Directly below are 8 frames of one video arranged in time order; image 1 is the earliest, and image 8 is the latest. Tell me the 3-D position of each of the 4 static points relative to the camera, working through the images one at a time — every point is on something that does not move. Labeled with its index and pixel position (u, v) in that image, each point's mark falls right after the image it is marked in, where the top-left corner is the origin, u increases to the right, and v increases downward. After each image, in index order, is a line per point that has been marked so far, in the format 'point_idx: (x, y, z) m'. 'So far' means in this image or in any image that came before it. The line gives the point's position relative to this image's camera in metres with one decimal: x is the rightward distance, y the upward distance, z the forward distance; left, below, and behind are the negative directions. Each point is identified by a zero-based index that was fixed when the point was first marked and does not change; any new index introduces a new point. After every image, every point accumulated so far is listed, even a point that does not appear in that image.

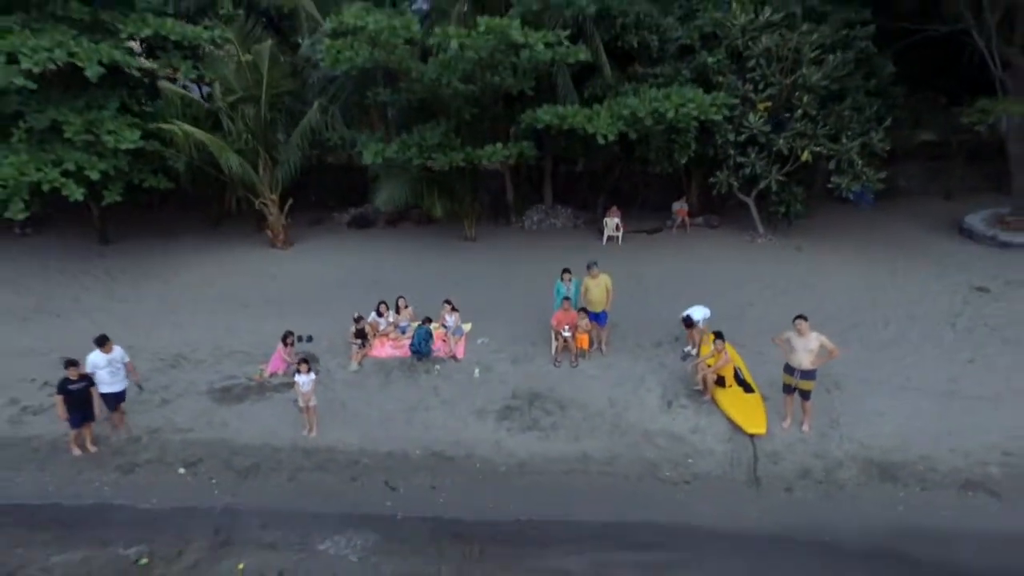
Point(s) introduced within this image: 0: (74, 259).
0: (-8.9, +0.7, +12.4) m
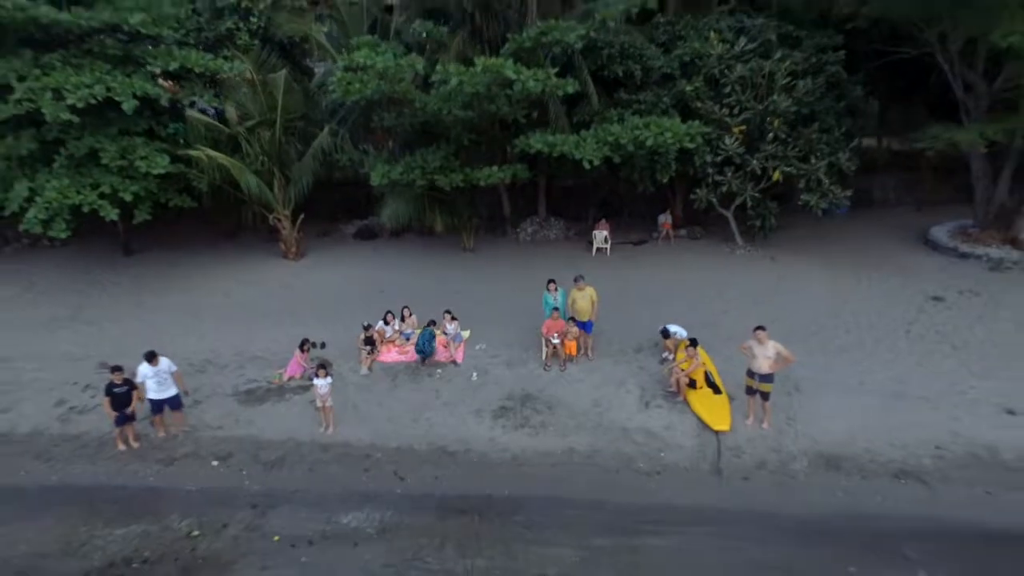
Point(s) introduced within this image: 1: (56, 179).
0: (-8.9, +0.5, +13.4) m
1: (-7.6, +1.8, +10.4) m
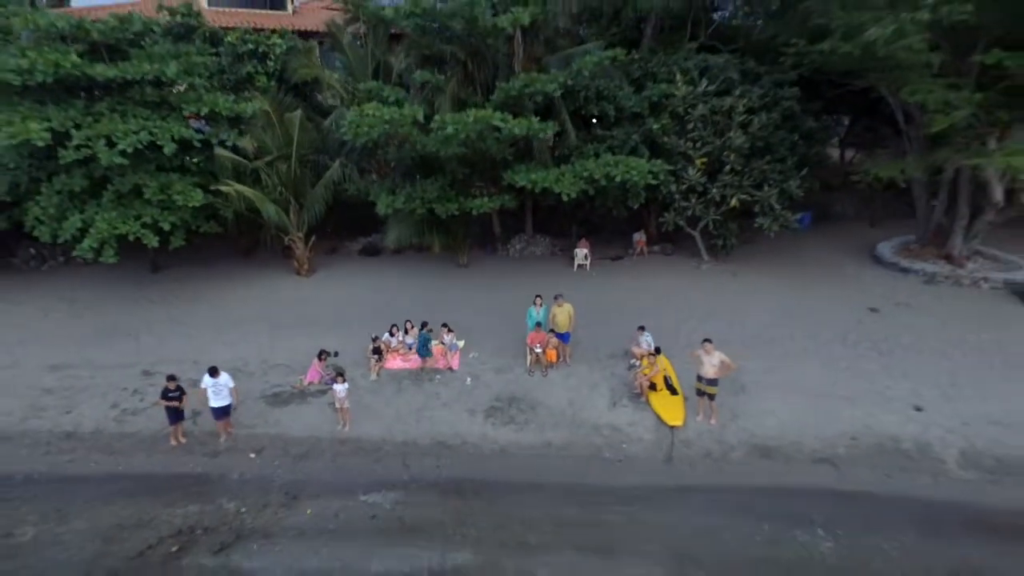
0: (-9.2, +0.2, +15.0) m
1: (-7.9, +1.5, +12.0) m
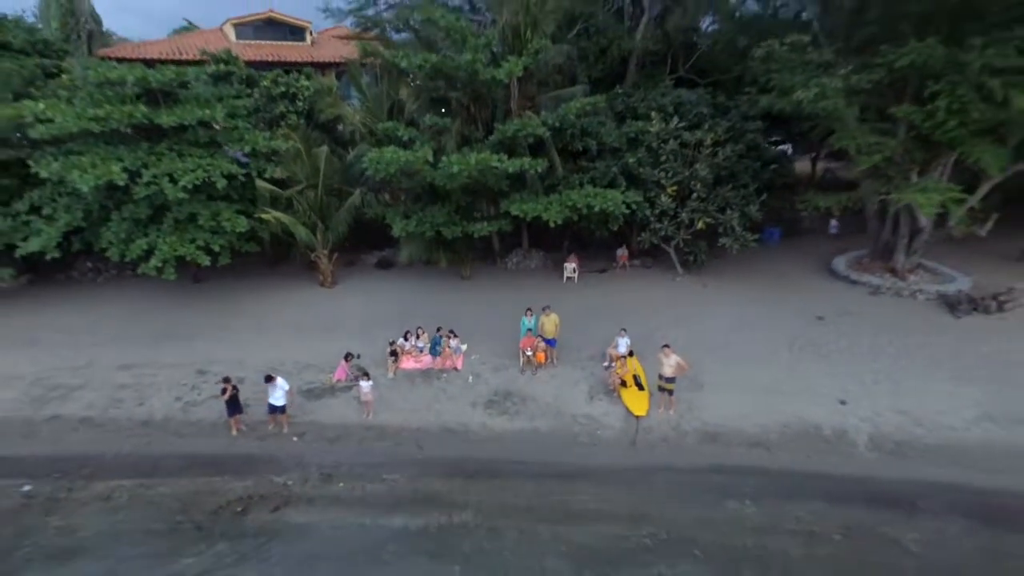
0: (-9.3, -0.1, +17.2) m
1: (-8.0, +1.2, +14.3) m
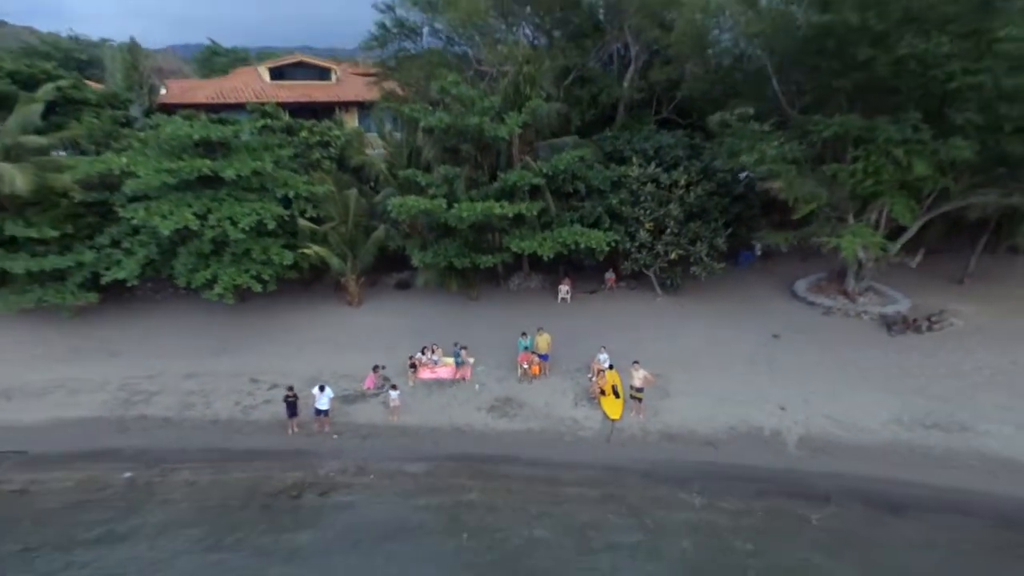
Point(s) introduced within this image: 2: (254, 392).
0: (-9.3, -0.7, +20.2) m
1: (-8.0, +0.6, +17.2) m
2: (-6.9, -2.8, +16.5) m
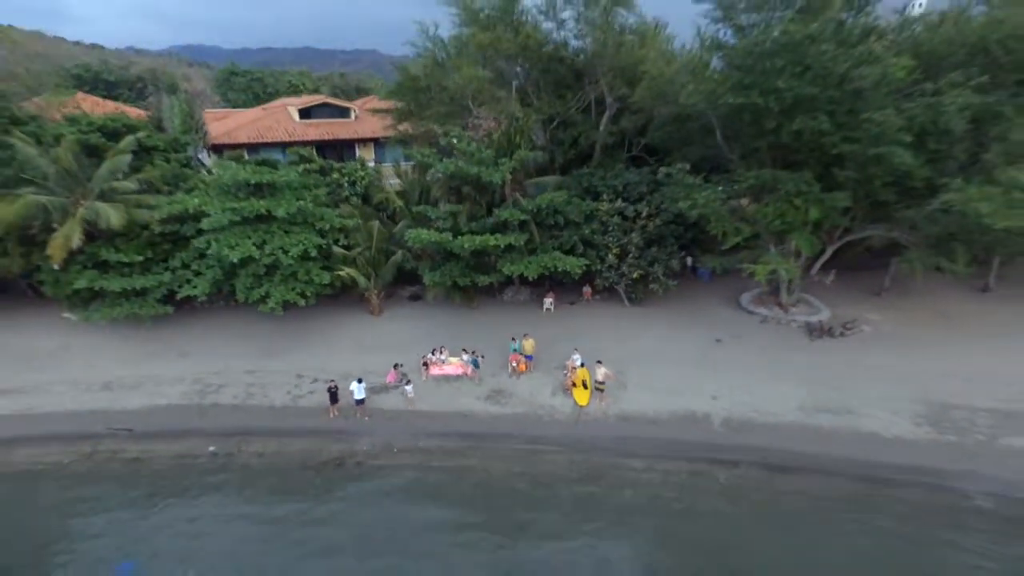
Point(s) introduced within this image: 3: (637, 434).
0: (-9.5, -1.2, +24.7) m
1: (-8.3, +0.1, +21.7) m
2: (-7.1, -3.3, +20.9) m
3: (+3.7, -4.4, +18.5) m
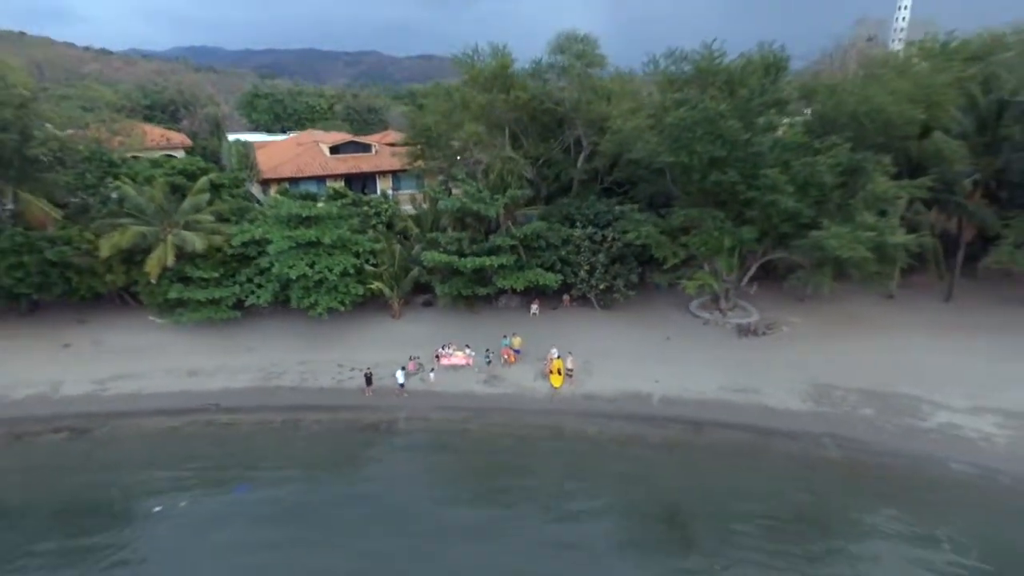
0: (-9.9, -1.6, +31.1) m
1: (-8.6, -0.4, +28.1) m
2: (-7.5, -3.7, +27.3) m
3: (+3.3, -4.8, +24.8) m
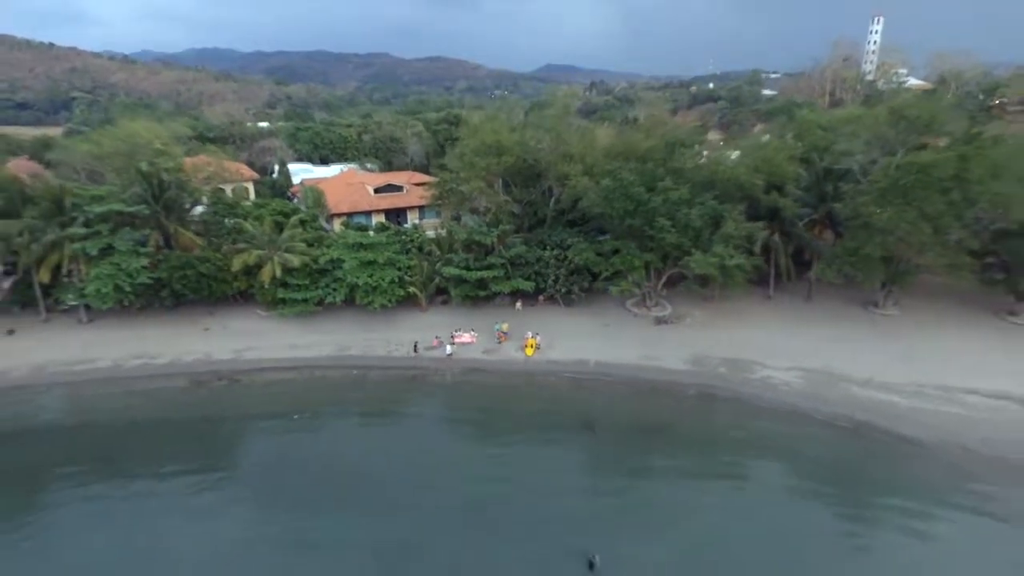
0: (-10.5, -1.9, +45.4) m
1: (-9.3, -0.6, +42.4) m
2: (-8.2, -3.9, +41.6) m
3: (+2.6, -5.0, +39.0) m
